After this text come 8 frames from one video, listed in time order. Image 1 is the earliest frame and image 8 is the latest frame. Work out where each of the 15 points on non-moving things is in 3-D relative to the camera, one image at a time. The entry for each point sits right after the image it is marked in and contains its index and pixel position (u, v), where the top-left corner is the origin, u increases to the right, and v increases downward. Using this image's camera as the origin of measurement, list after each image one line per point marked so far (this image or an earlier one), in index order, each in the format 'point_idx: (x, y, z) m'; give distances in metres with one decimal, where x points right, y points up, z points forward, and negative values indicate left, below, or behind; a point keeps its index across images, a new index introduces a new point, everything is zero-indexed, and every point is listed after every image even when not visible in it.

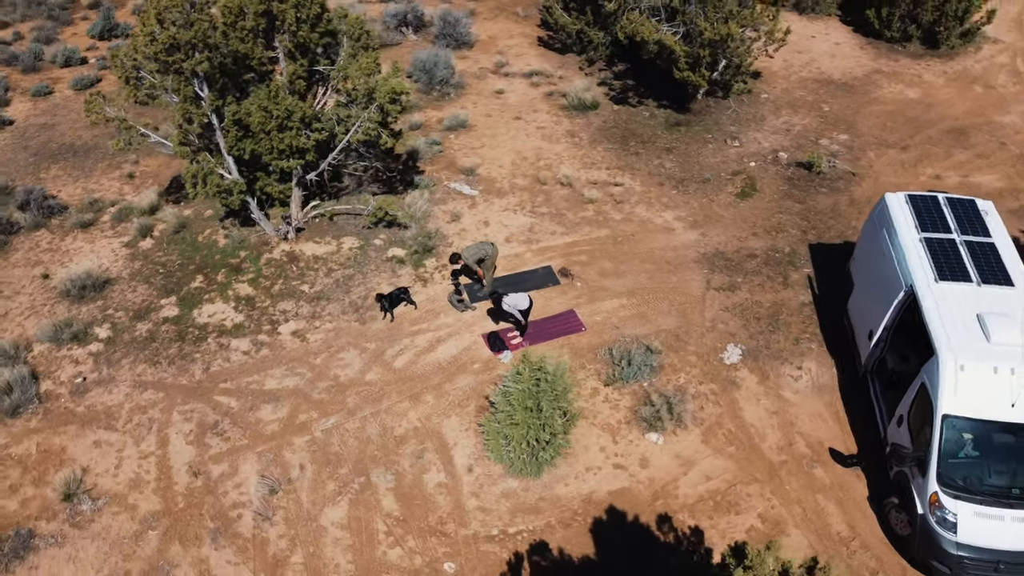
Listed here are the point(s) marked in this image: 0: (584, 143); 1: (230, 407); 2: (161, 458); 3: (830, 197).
0: (+1.5, +3.0, +17.5) m
1: (-4.0, -1.6, +11.7) m
2: (-4.7, -2.2, +11.0) m
3: (+6.1, +1.7, +16.0) m
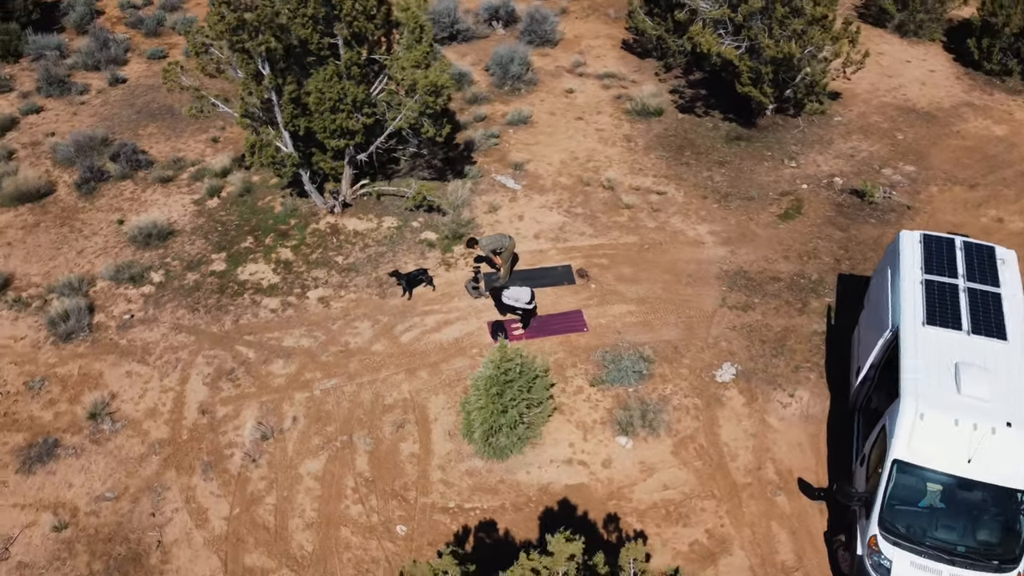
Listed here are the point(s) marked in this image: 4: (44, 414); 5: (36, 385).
0: (+2.7, +3.0, +17.7) m
1: (-4.1, -1.0, +12.9) m
2: (-5.0, -1.5, +12.3) m
3: (+6.8, +1.1, +15.6) m
4: (-6.7, -1.8, +12.0) m
5: (-7.1, -1.4, +12.4) m
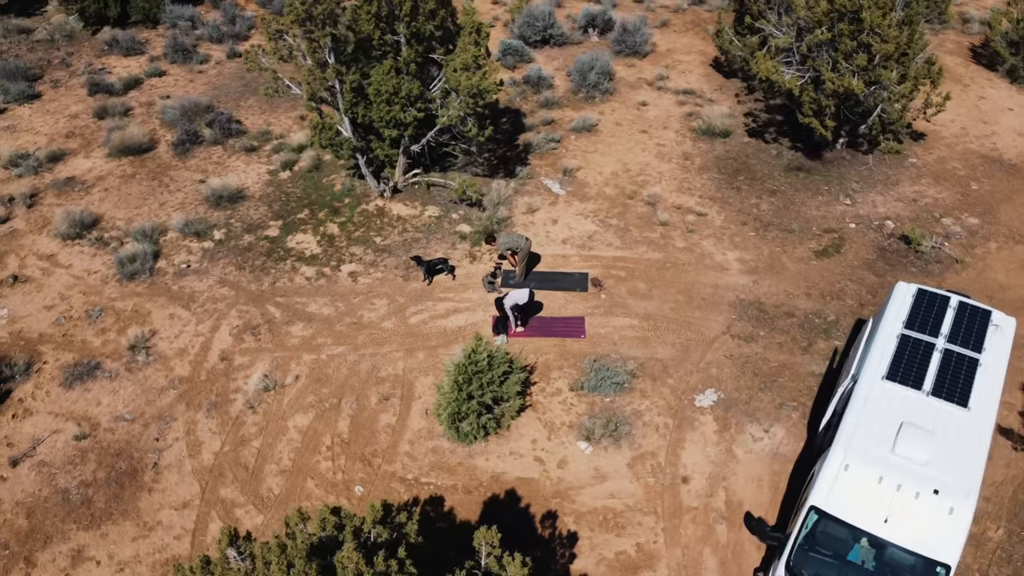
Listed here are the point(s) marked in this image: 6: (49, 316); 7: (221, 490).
0: (+3.9, +2.6, +17.8) m
1: (-4.1, -0.5, +14.3) m
2: (-5.1, -0.8, +13.9) m
3: (+7.3, +0.2, +15.1) m
4: (-6.9, -0.9, +13.8) m
5: (-7.1, -0.4, +14.3) m
6: (-7.9, -0.5, +14.2) m
7: (-4.1, -2.8, +11.6) m
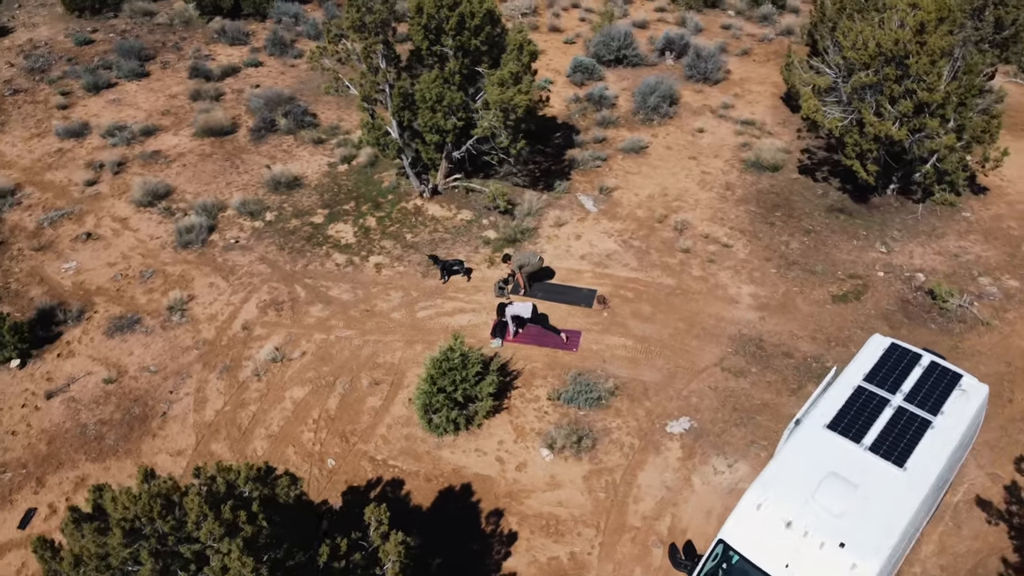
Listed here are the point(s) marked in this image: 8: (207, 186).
0: (+4.7, +1.9, +17.9) m
1: (-4.0, -0.1, +15.6) m
2: (-5.1, -0.4, +15.3) m
3: (+7.3, -0.8, +14.6) m
4: (-6.9, -0.2, +15.5) m
5: (-7.0, +0.2, +16.0) m
6: (-7.7, +0.3, +16.0) m
7: (-4.6, -2.4, +12.9) m
8: (-6.7, +2.3, +18.3) m
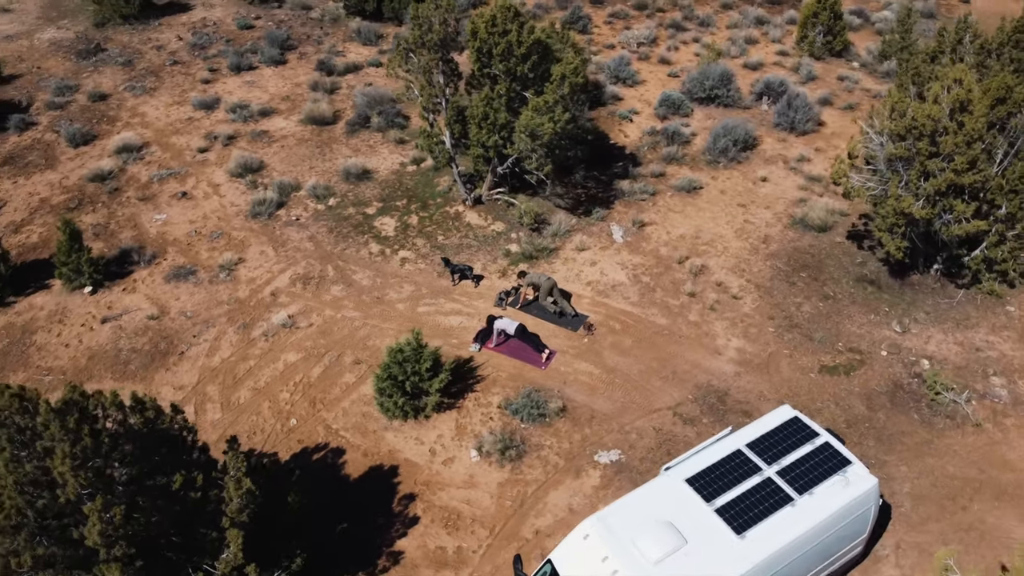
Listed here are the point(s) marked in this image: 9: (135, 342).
0: (+5.3, +0.7, +17.7) m
1: (-3.9, +0.3, +17.5) m
2: (-5.0, +0.3, +17.5) m
3: (+6.7, -2.3, +14.0) m
4: (-6.7, +0.8, +18.1) m
5: (-6.6, +1.2, +18.5) m
6: (-7.3, +1.4, +18.7) m
7: (-5.5, -1.8, +15.0) m
8: (-5.4, +3.0, +20.7) m
9: (-7.2, -1.0, +15.9) m
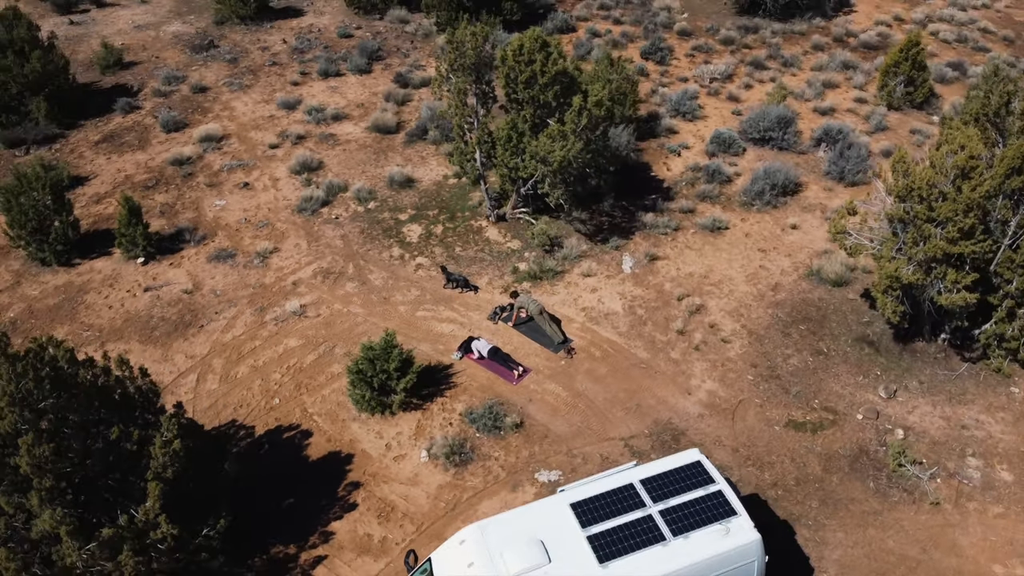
0: (+5.4, -0.3, +17.6) m
1: (-3.7, +0.4, +18.9) m
2: (-4.9, +0.5, +19.0) m
3: (+5.7, -3.3, +13.7) m
4: (-6.3, +1.2, +19.9) m
5: (-6.1, +1.5, +20.3) m
6: (-6.7, +1.8, +20.6) m
7: (-6.0, -1.4, +16.7) m
8: (-4.4, +3.2, +22.3) m
9: (-7.4, -0.5, +17.8) m
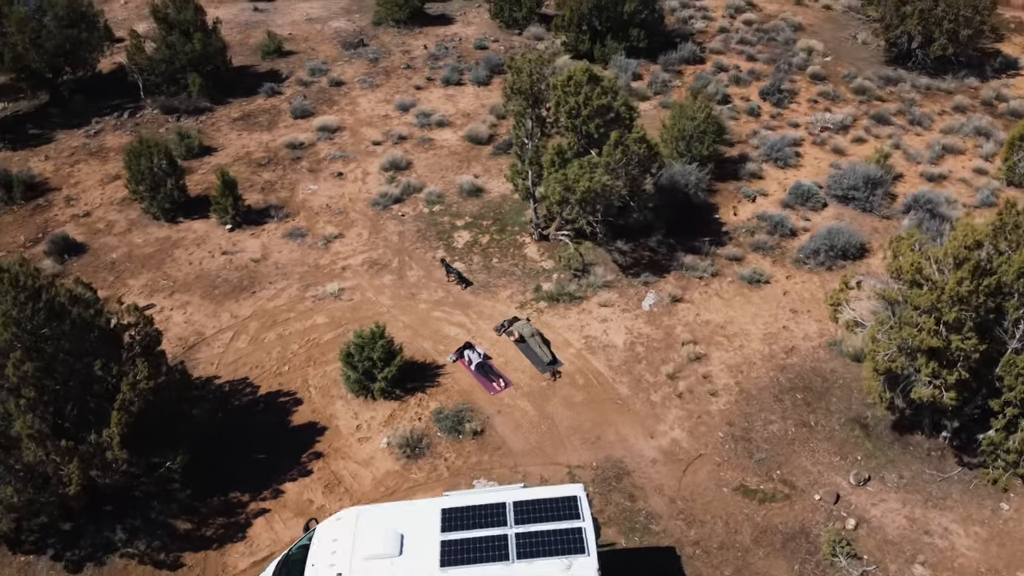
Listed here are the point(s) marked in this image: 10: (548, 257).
0: (+5.4, -1.5, +17.1) m
1: (-2.9, +0.6, +20.4) m
2: (-4.0, +0.9, +20.9) m
3: (+4.3, -4.5, +13.2) m
4: (-5.1, +1.7, +22.0) m
5: (-4.7, +2.1, +22.4) m
6: (-5.2, +2.4, +22.9) m
7: (-5.9, -0.8, +18.9) m
8: (-2.3, +3.4, +23.9) m
9: (-6.9, +0.3, +20.3) m
10: (+0.9, +0.7, +20.0) m
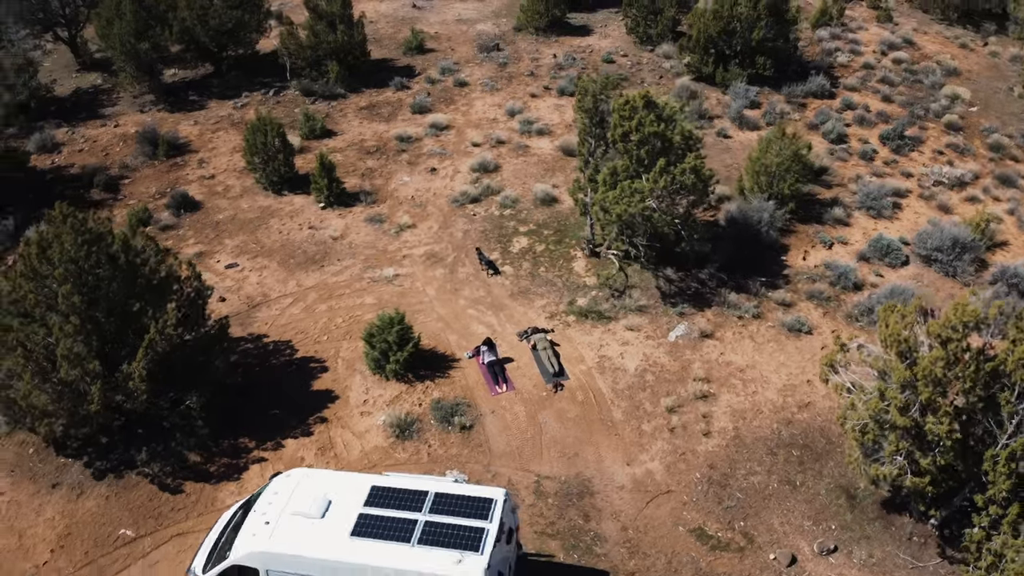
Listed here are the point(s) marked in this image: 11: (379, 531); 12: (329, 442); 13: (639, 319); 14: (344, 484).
0: (+5.4, -2.5, +16.5) m
1: (-1.6, +0.8, +21.6) m
2: (-2.5, +1.2, +22.2) m
3: (+3.1, -5.2, +13.1) m
4: (-3.1, +2.2, +23.6) m
5: (-2.6, +2.4, +23.9) m
6: (-3.0, +2.9, +24.4) m
7: (-5.0, -0.1, +20.7) m
8: (+0.2, +3.3, +24.8) m
9: (-5.5, +1.1, +22.3) m
10: (+2.0, +0.3, +20.4) m
11: (-1.9, -3.6, +12.1) m
12: (-3.6, -3.1, +16.5) m
13: (+2.9, -0.7, +19.0) m
14: (-2.6, -3.1, +12.9) m
